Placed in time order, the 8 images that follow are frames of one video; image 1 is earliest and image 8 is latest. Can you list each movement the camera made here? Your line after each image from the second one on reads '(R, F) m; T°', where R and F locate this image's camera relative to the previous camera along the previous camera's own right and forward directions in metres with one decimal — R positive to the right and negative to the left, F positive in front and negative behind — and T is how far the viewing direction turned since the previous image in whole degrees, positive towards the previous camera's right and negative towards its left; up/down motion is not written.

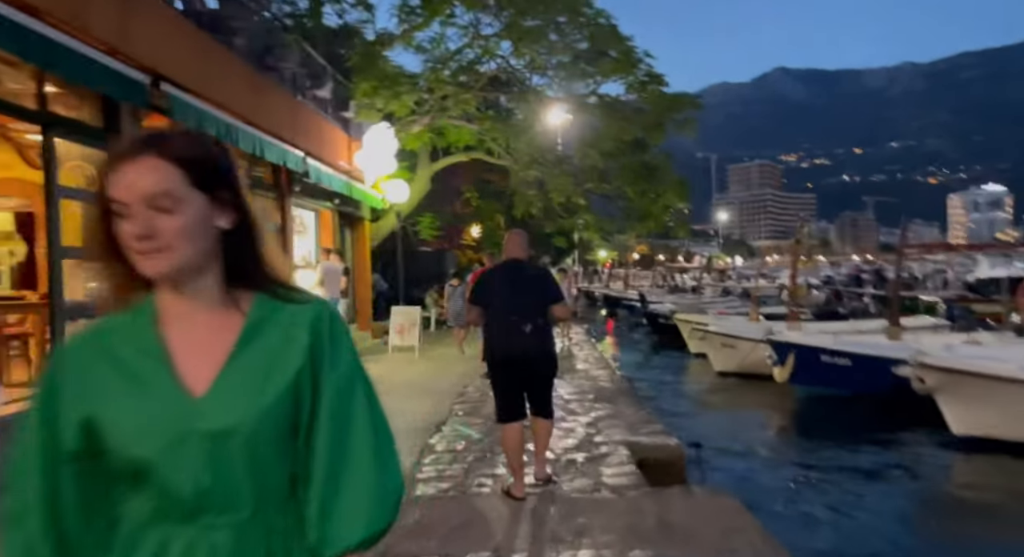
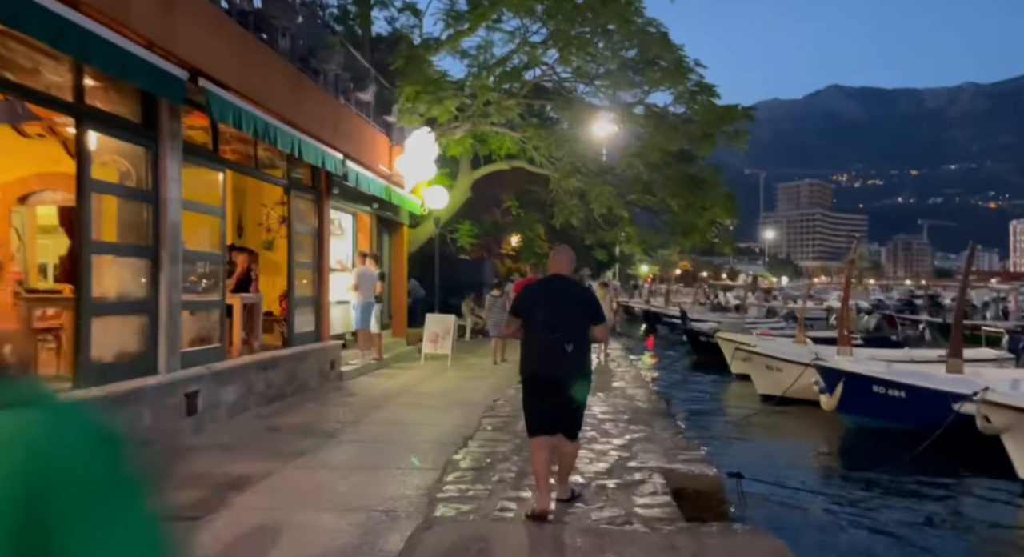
(+0.1, +0.4) m; -2°
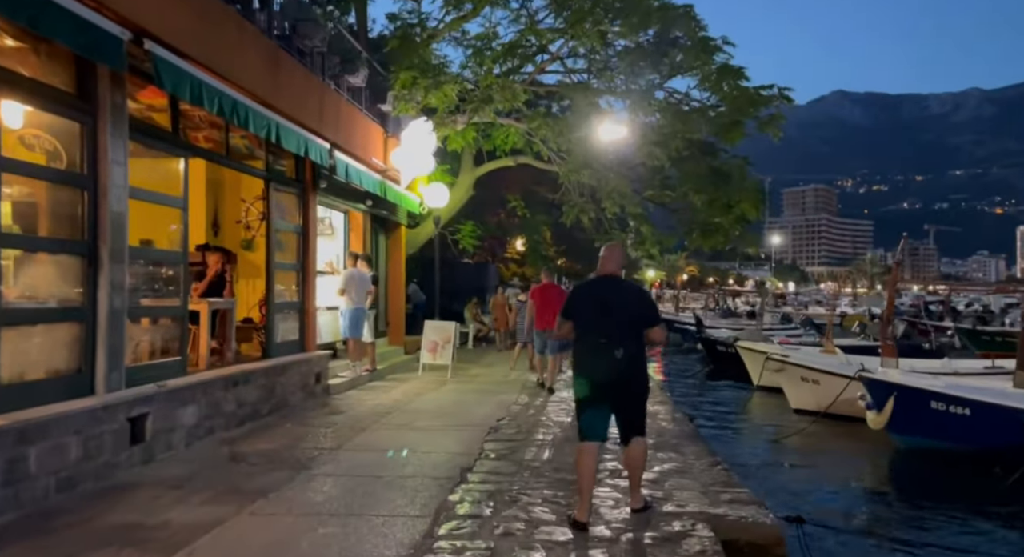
(0.0, +1.5) m; 0°
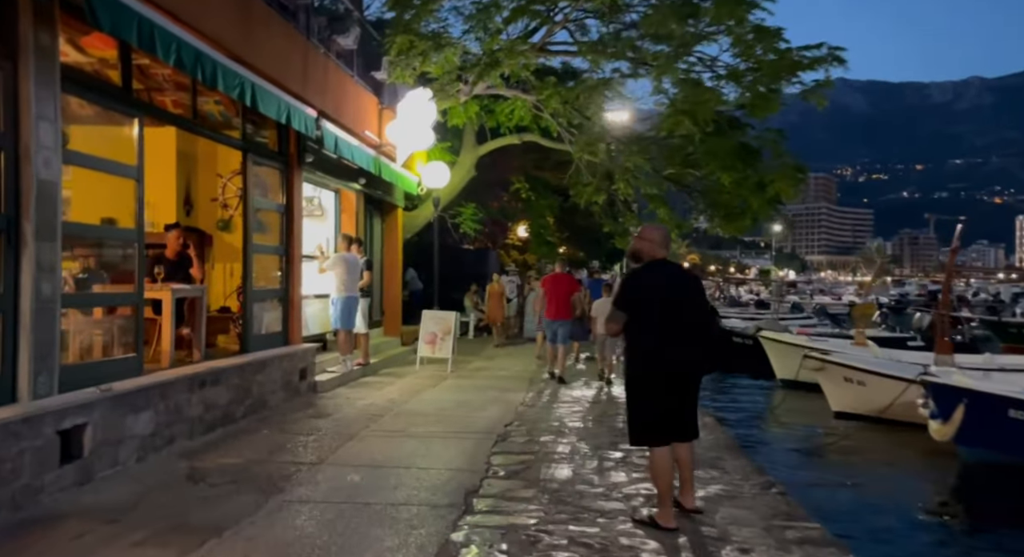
(-0.1, +1.4) m; 0°
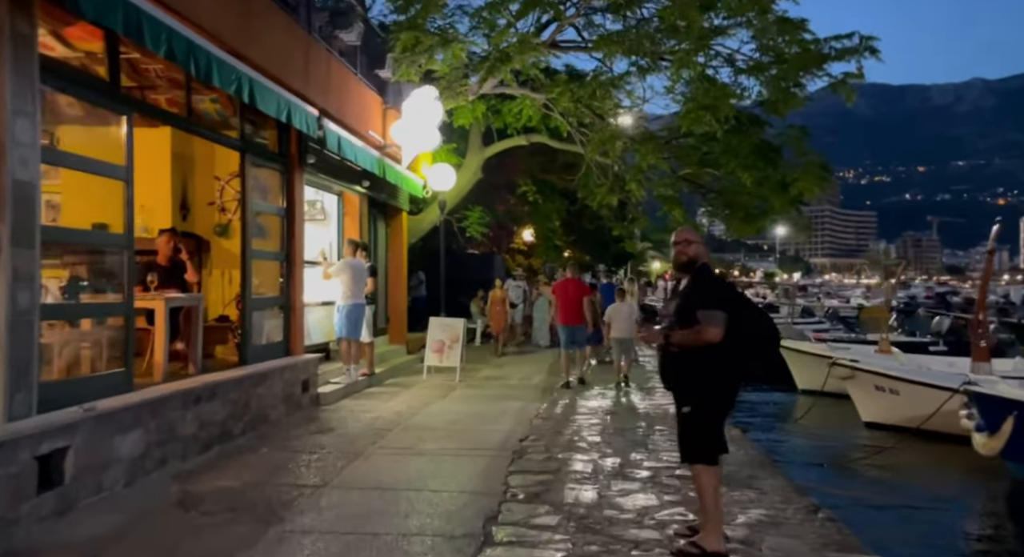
(-0.1, +0.6) m; 0°
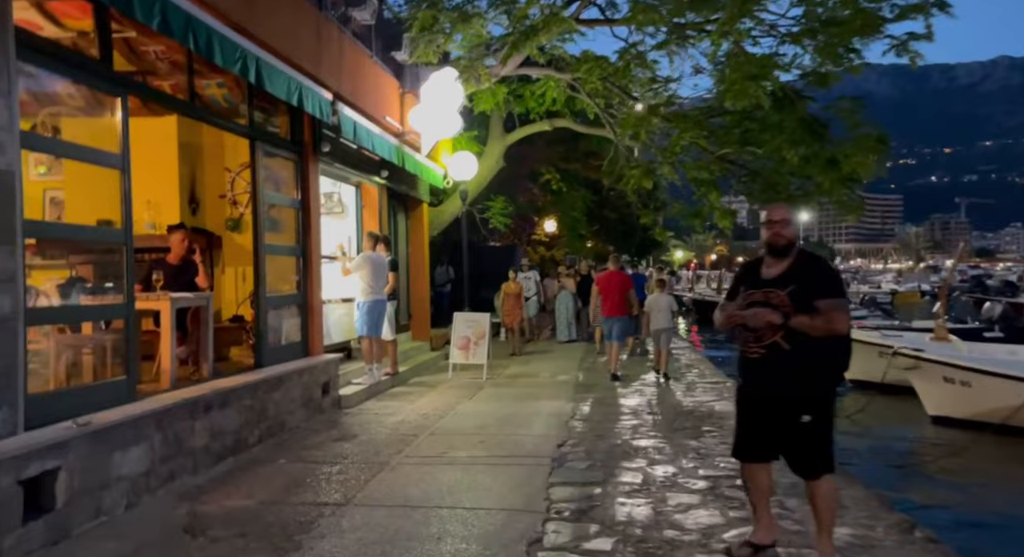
(-0.1, +0.7) m; -1°
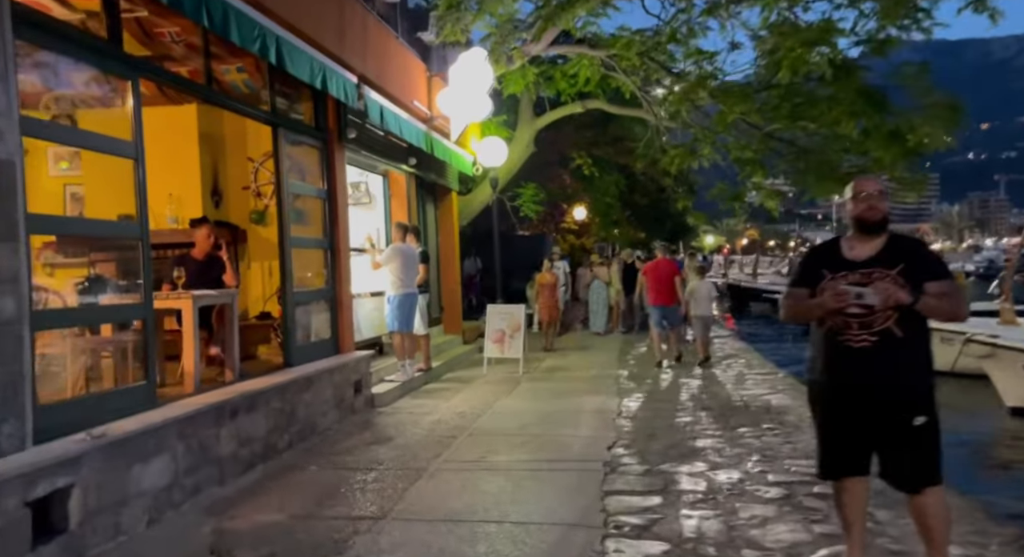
(-0.1, +0.6) m; -2°
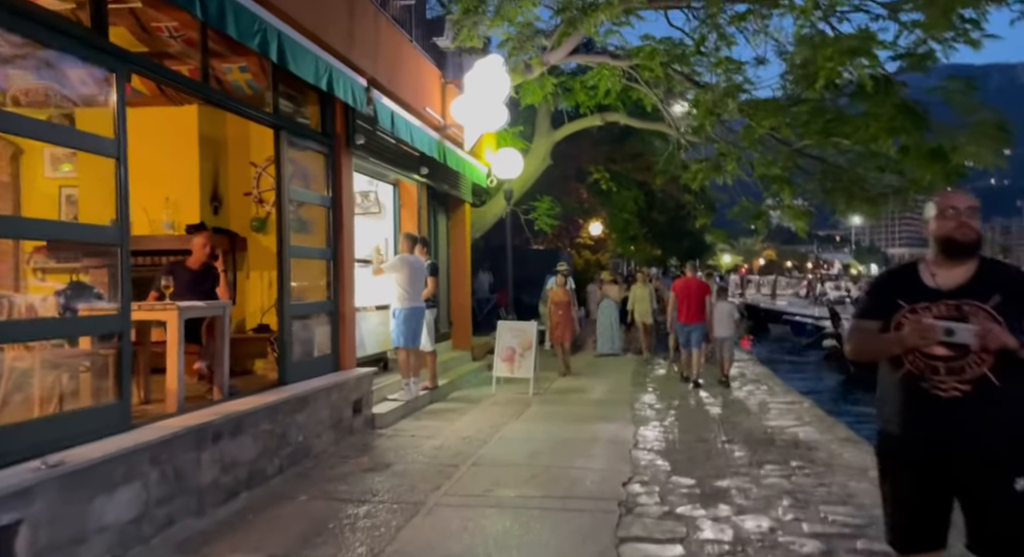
(0.0, +0.6) m; -1°
